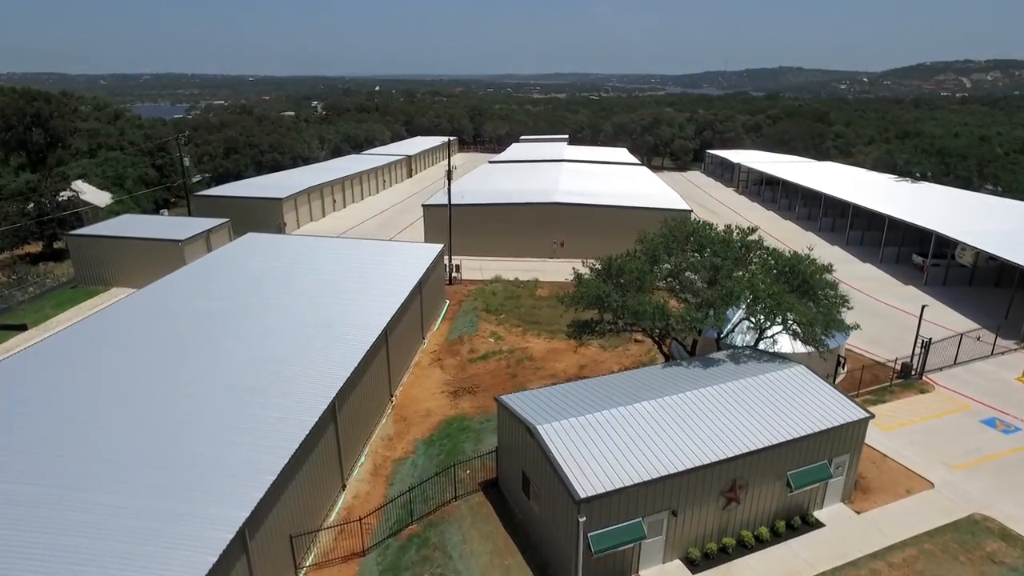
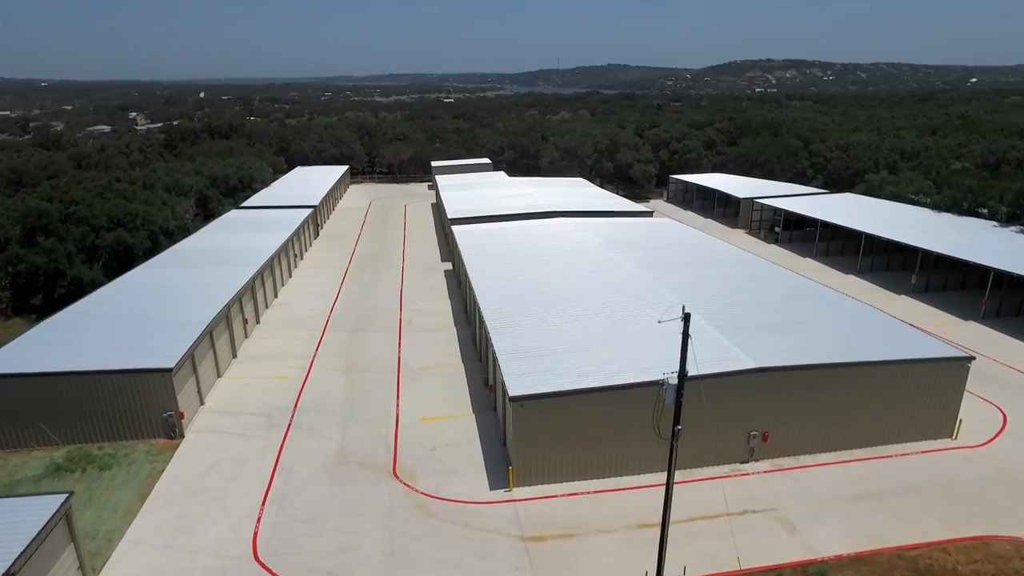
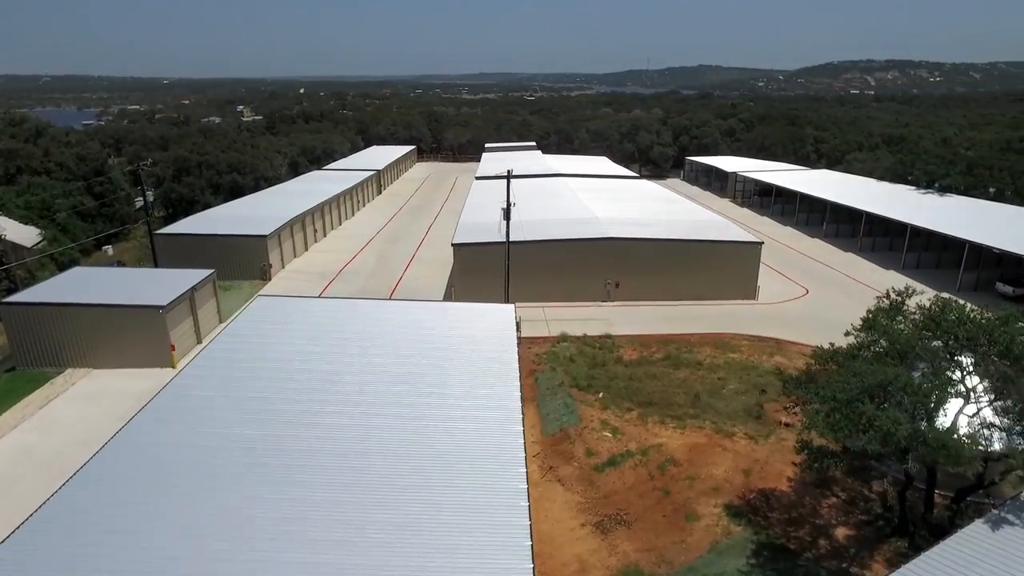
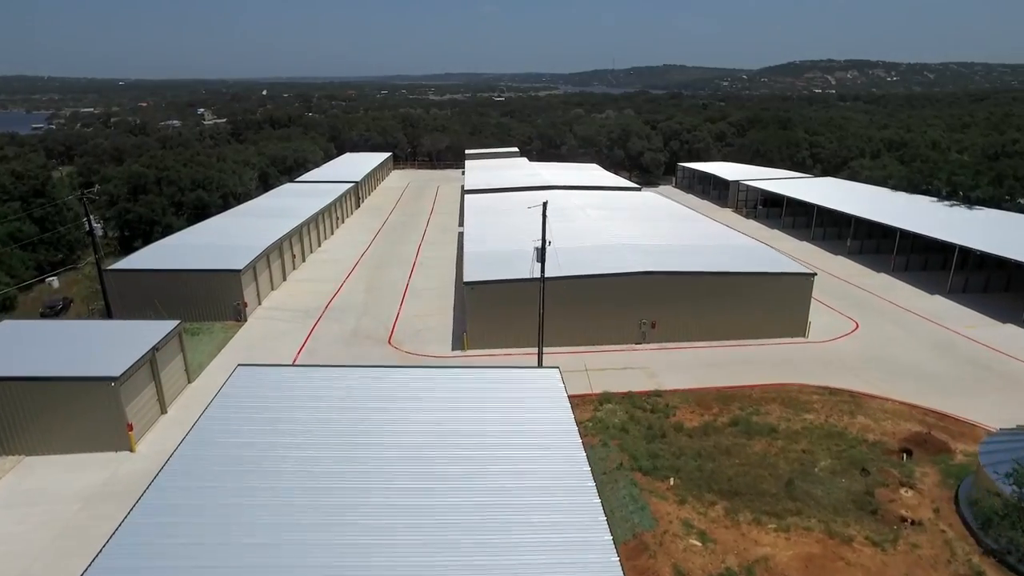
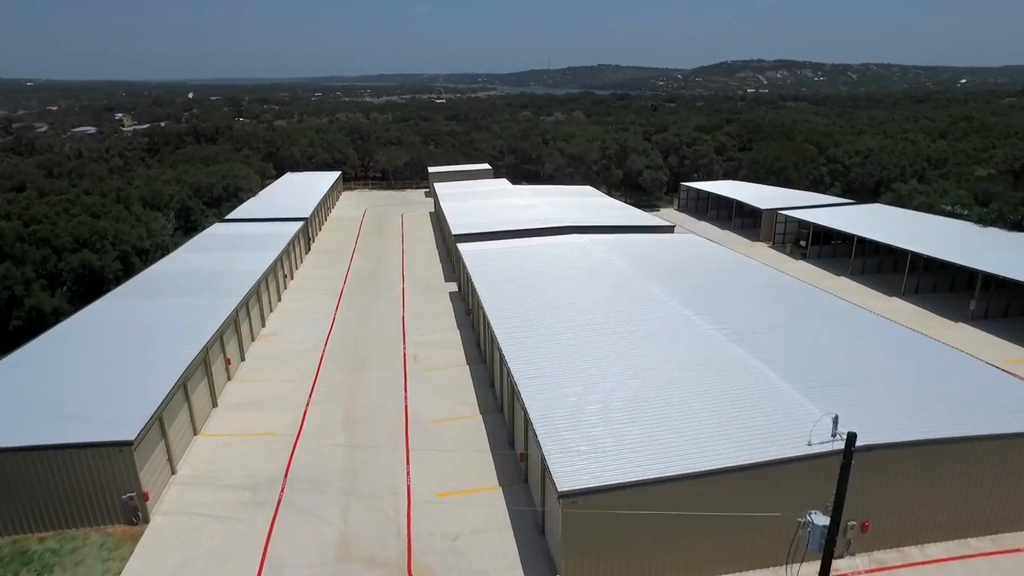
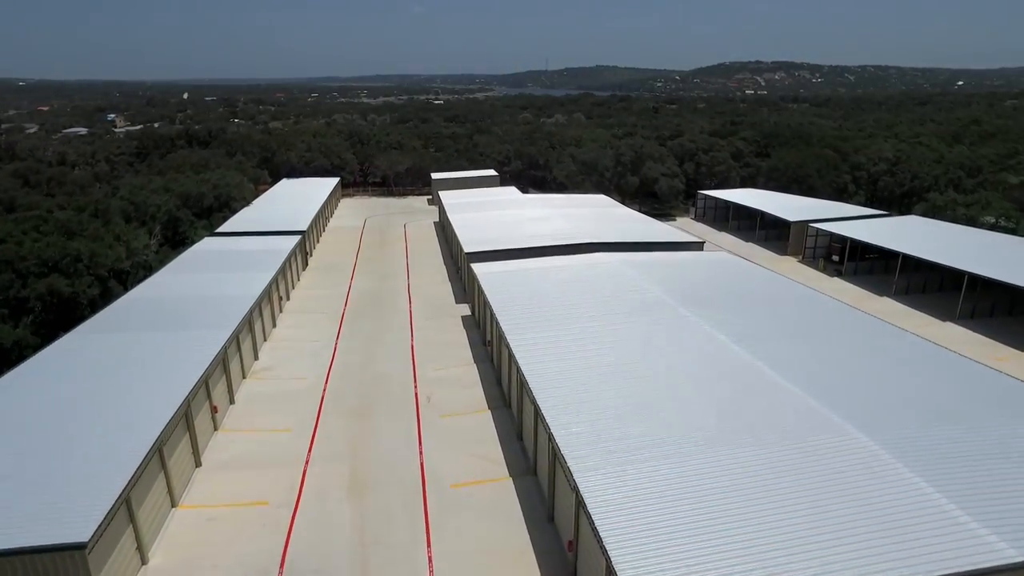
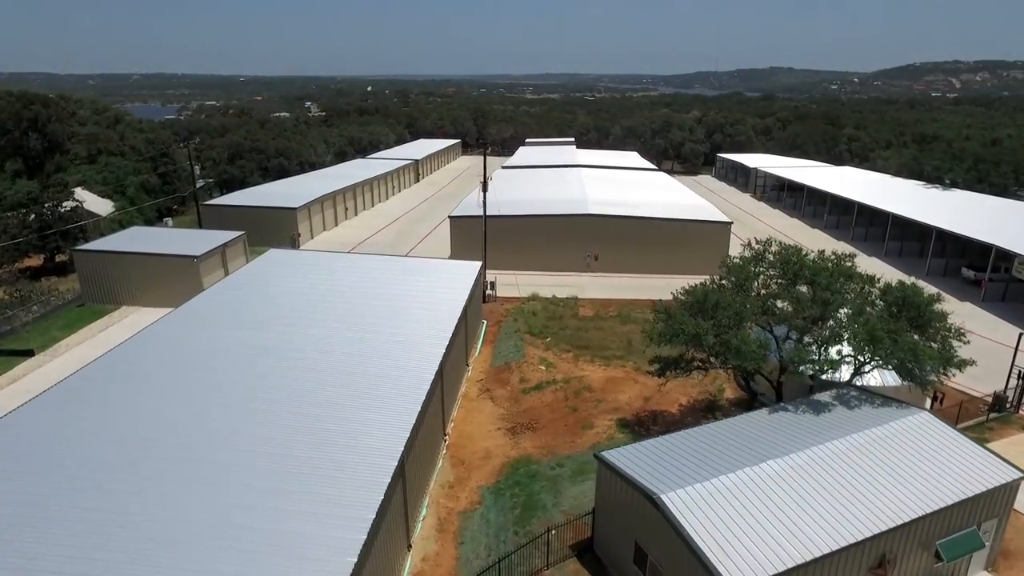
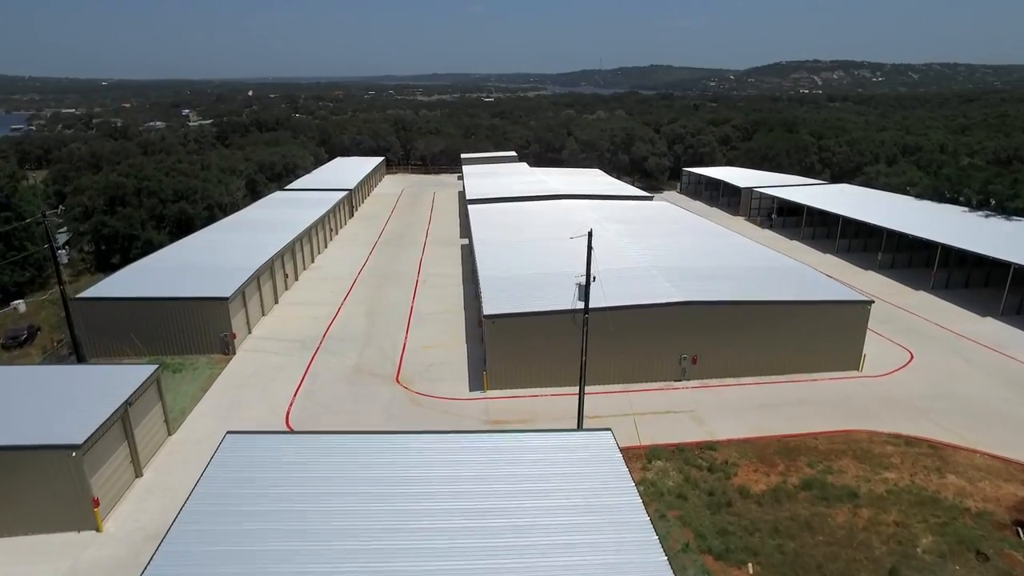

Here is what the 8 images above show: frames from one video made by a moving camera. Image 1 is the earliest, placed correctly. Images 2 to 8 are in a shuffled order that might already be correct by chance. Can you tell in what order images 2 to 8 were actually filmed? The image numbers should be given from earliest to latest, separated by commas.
7, 3, 4, 8, 2, 5, 6
